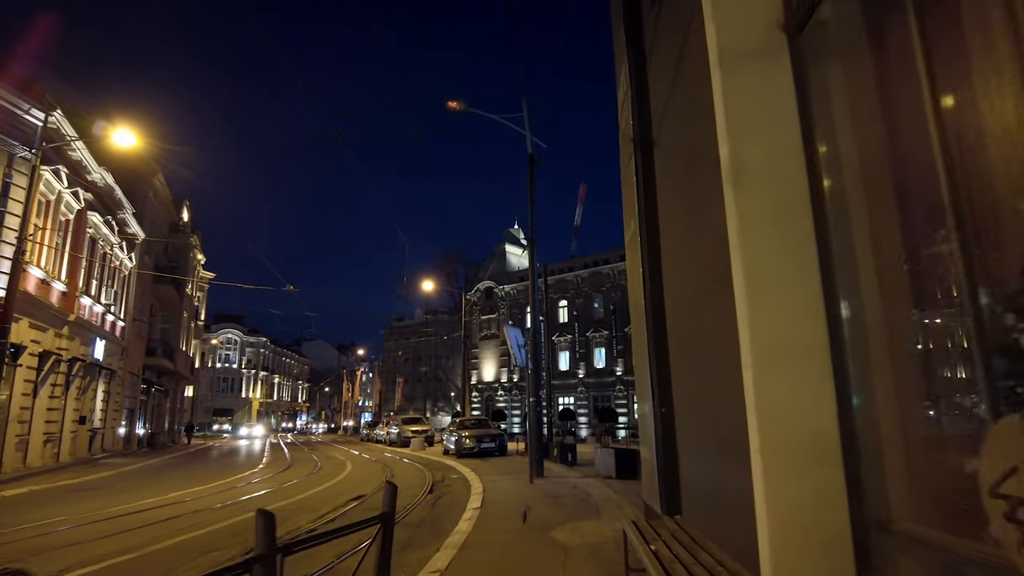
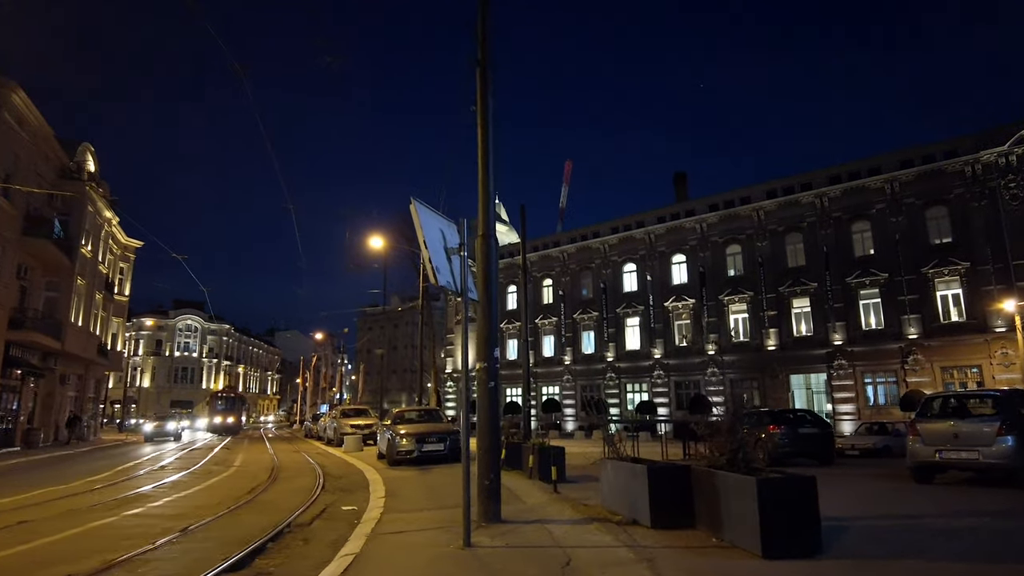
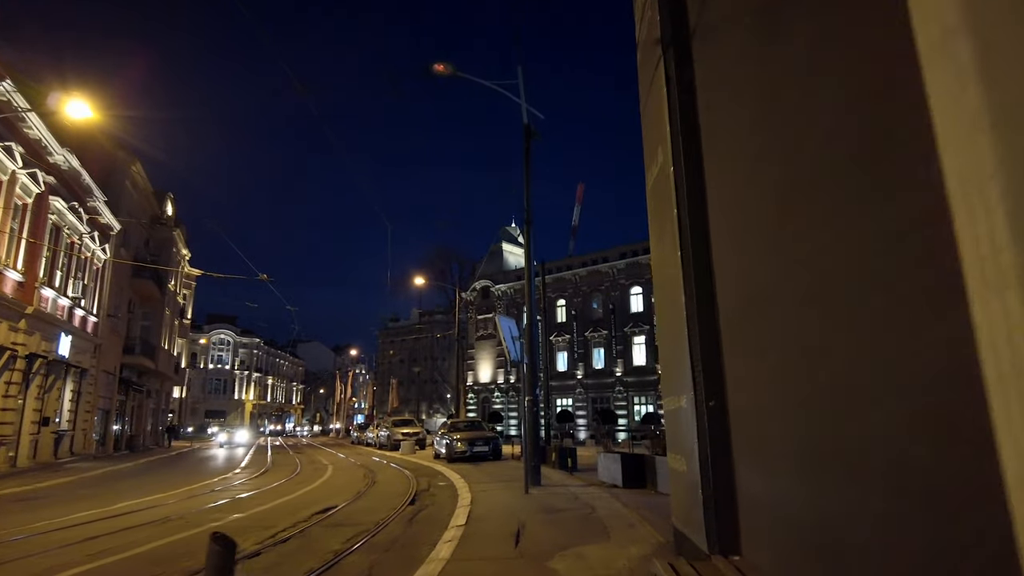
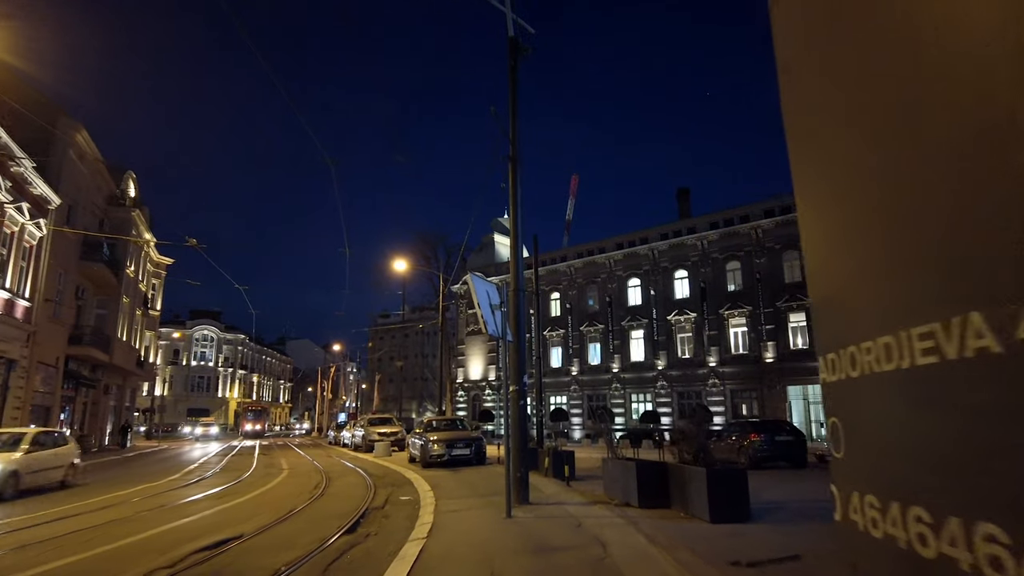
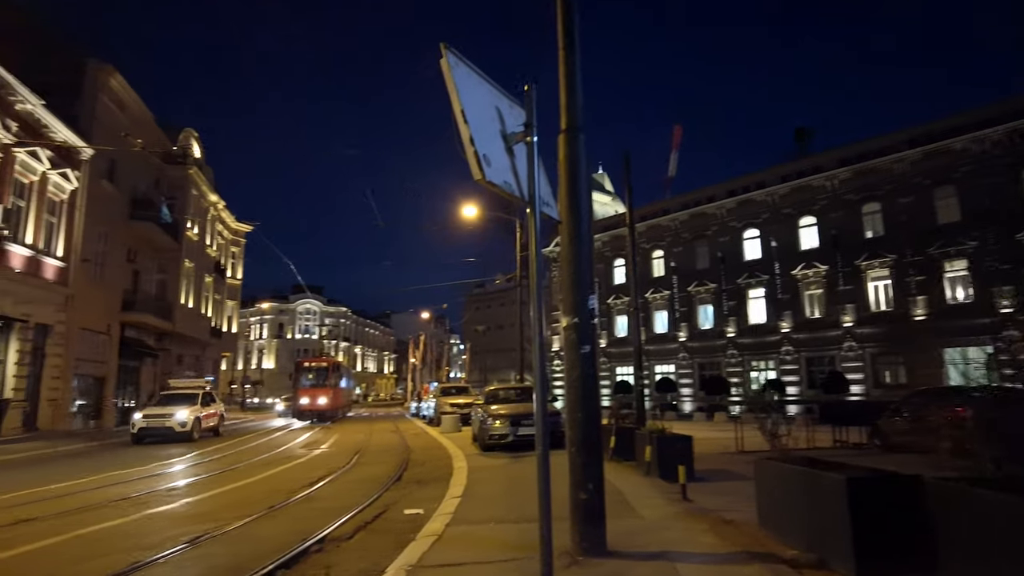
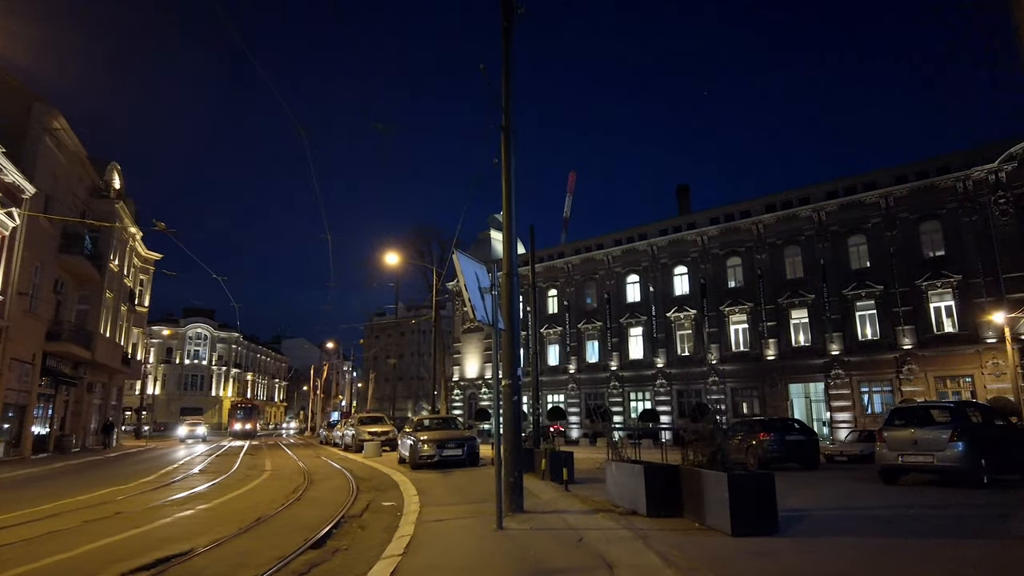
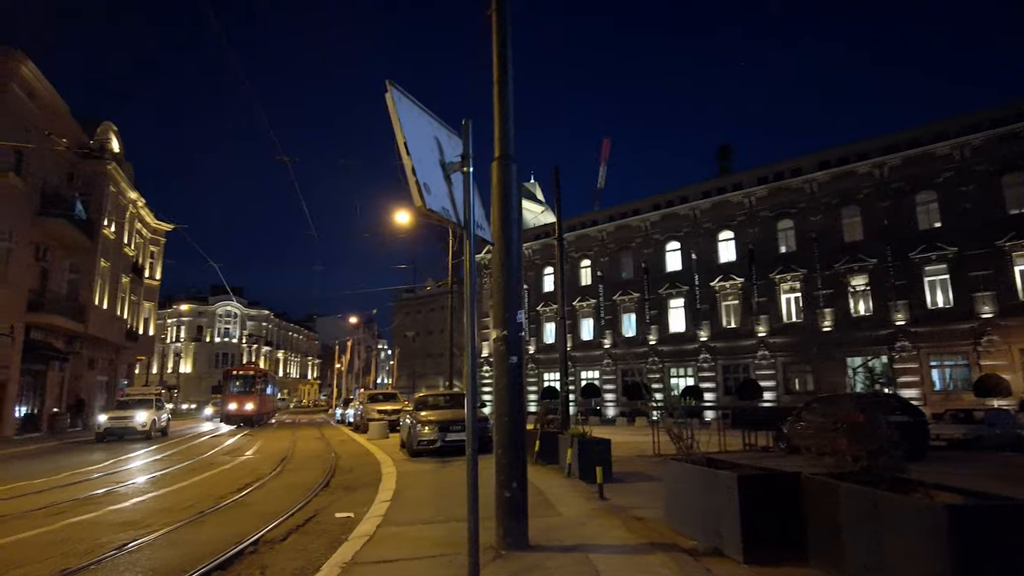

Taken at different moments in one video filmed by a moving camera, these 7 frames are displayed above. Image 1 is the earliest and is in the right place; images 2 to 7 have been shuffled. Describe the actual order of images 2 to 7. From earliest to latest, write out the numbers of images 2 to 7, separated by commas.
3, 4, 6, 2, 7, 5
